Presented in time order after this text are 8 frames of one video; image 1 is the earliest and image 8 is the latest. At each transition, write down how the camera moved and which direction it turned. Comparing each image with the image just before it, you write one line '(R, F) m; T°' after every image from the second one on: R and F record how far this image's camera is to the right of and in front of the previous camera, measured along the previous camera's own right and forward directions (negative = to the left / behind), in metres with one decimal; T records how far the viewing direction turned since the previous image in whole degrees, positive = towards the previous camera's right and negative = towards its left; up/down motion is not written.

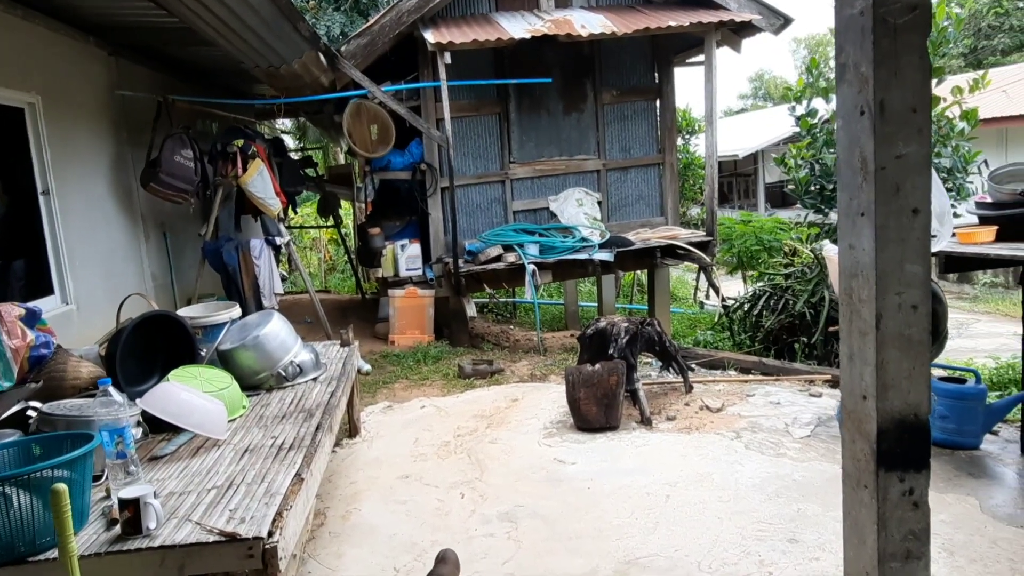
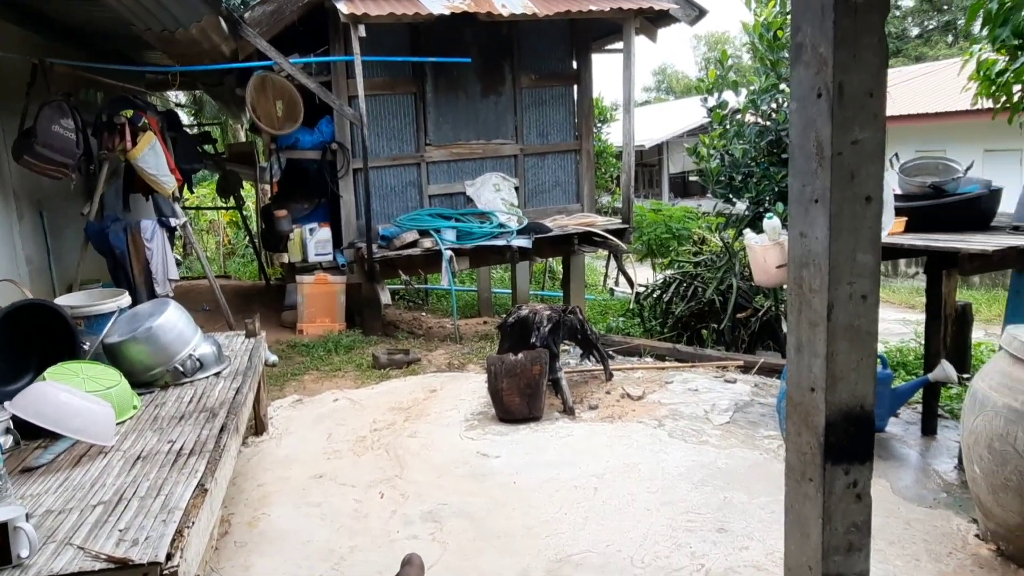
(-0.1, +0.2) m; +8°
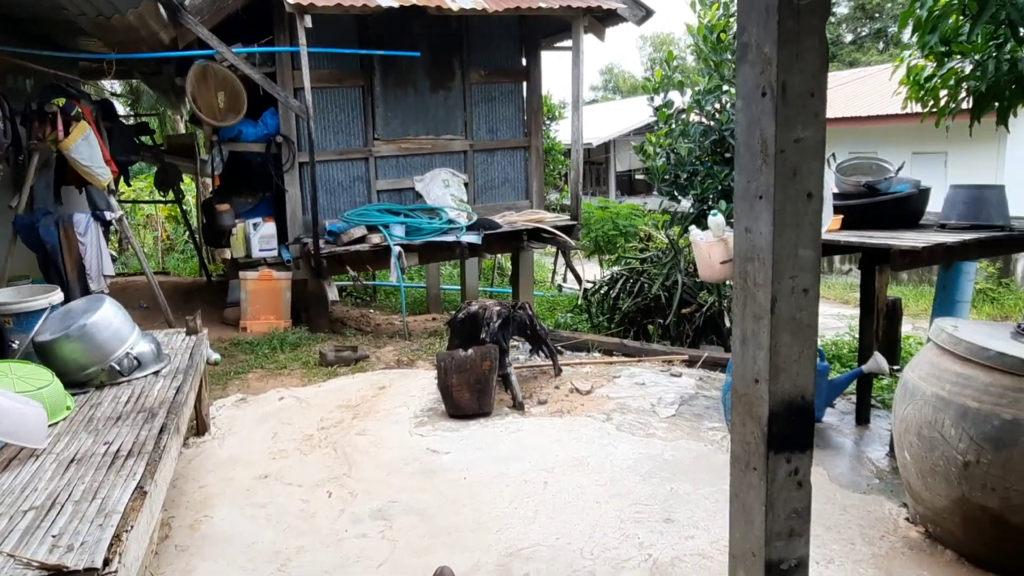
(0.0, 0.0) m; +4°
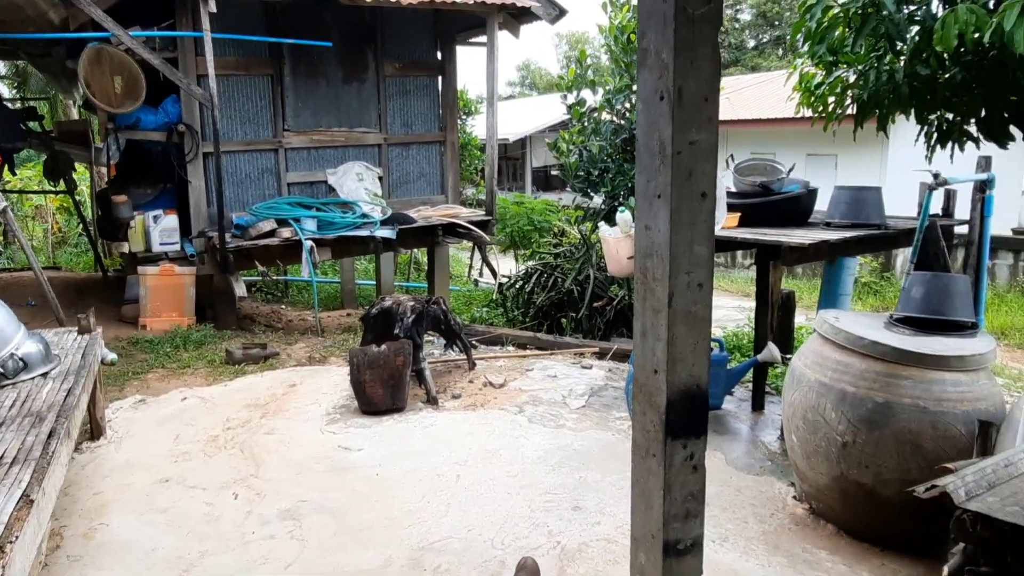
(0.0, 0.0) m; +7°
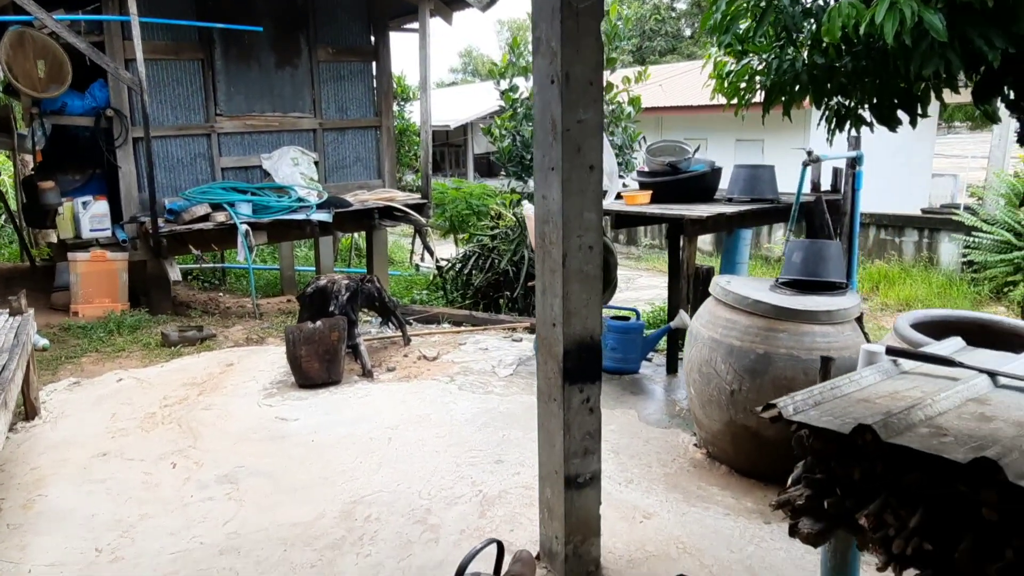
(+0.1, -0.3) m; +4°
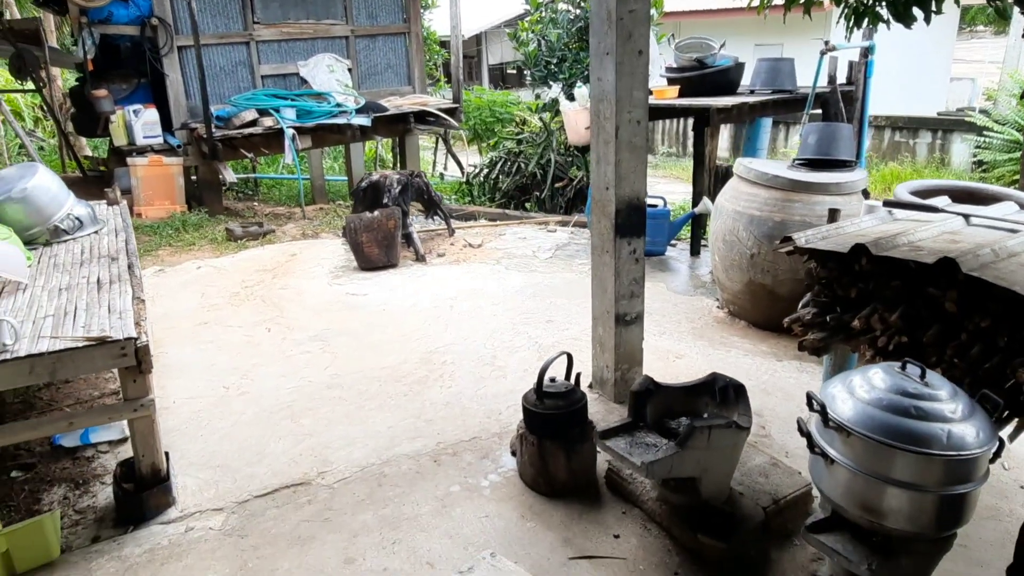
(-0.2, -0.6) m; -1°
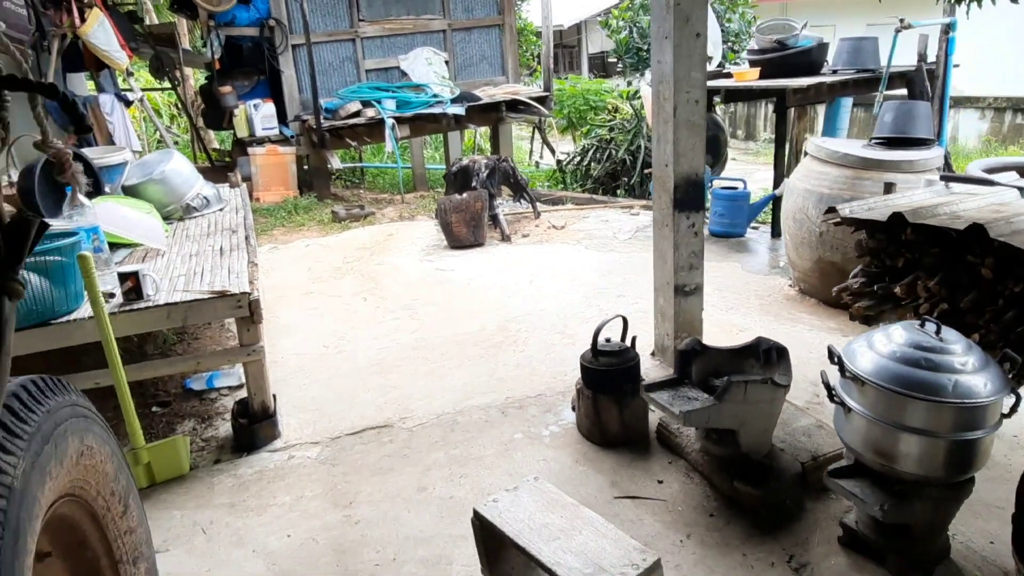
(+0.2, -0.3) m; -8°
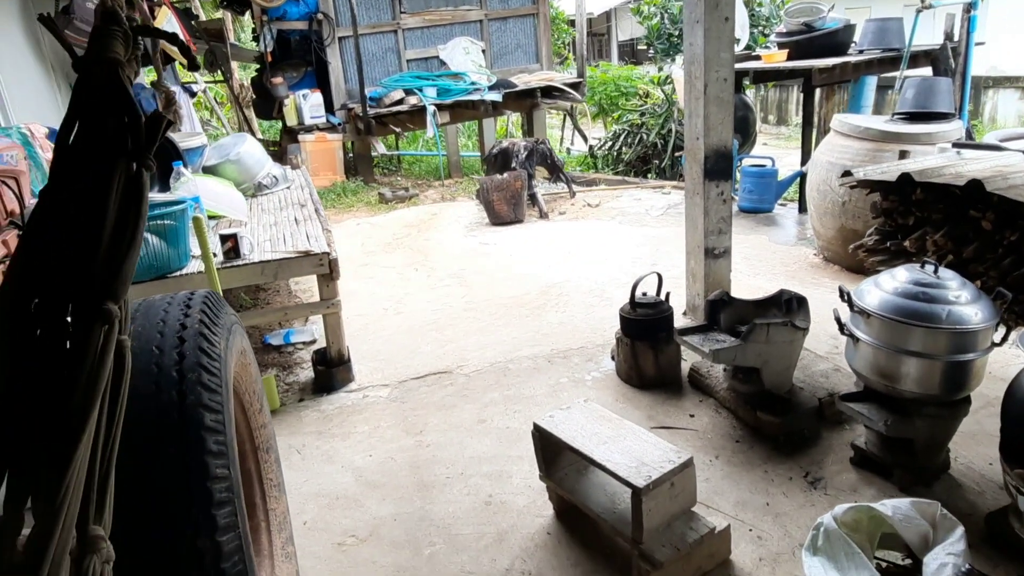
(-0.1, -0.4) m; -2°
